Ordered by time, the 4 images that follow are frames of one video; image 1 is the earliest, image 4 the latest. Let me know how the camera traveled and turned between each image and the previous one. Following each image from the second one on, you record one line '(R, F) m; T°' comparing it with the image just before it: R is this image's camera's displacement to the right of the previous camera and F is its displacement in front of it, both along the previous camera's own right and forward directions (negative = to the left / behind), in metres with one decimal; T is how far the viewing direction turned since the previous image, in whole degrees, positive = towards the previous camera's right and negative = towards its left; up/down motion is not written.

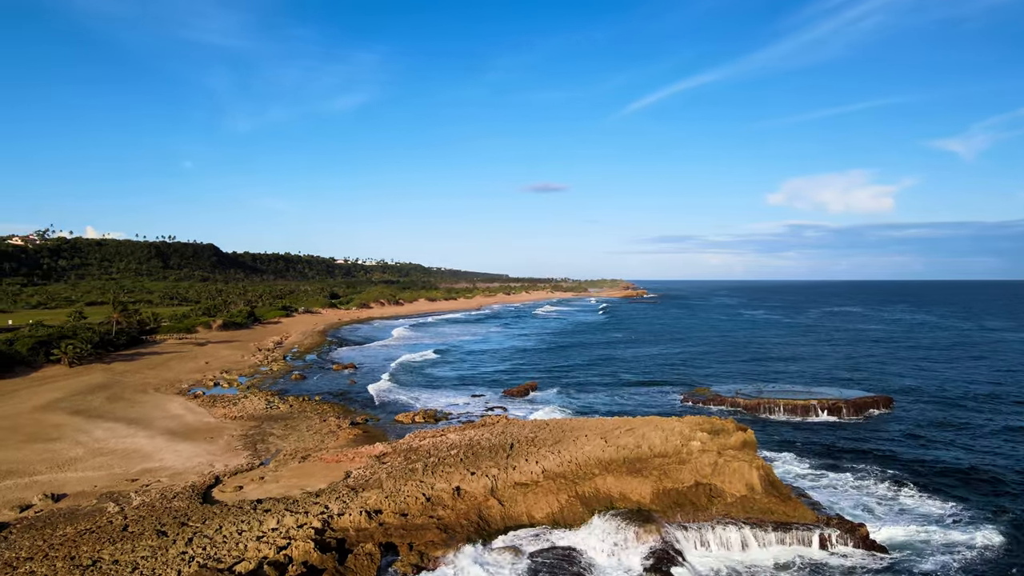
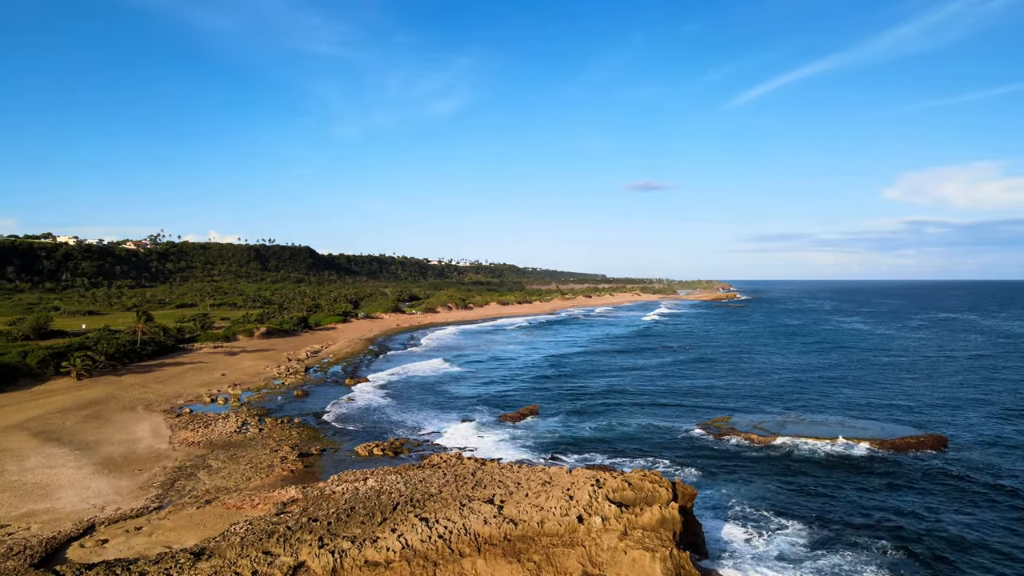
(+2.8, +1.5) m; -6°
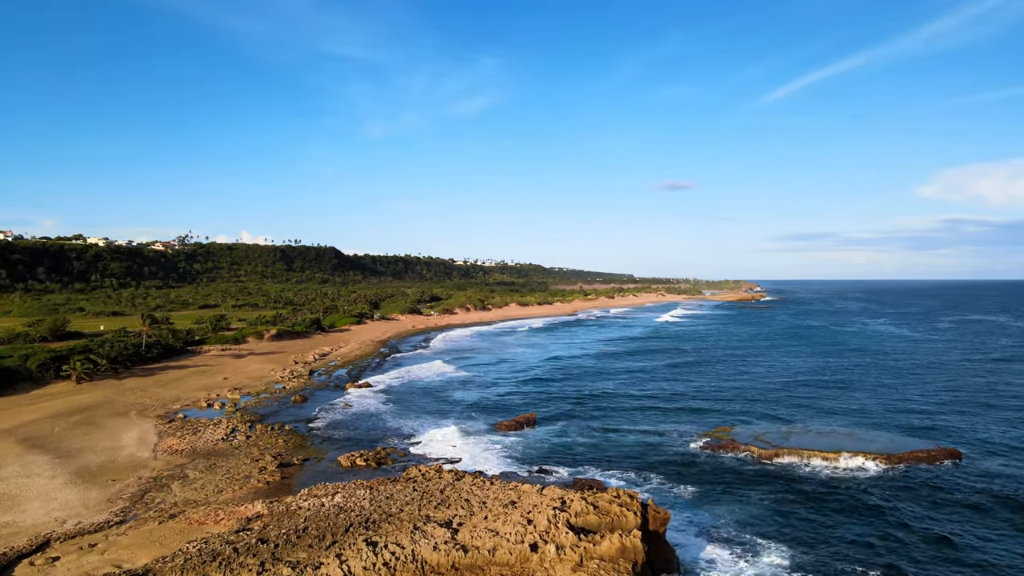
(+0.9, +0.4) m; -2°
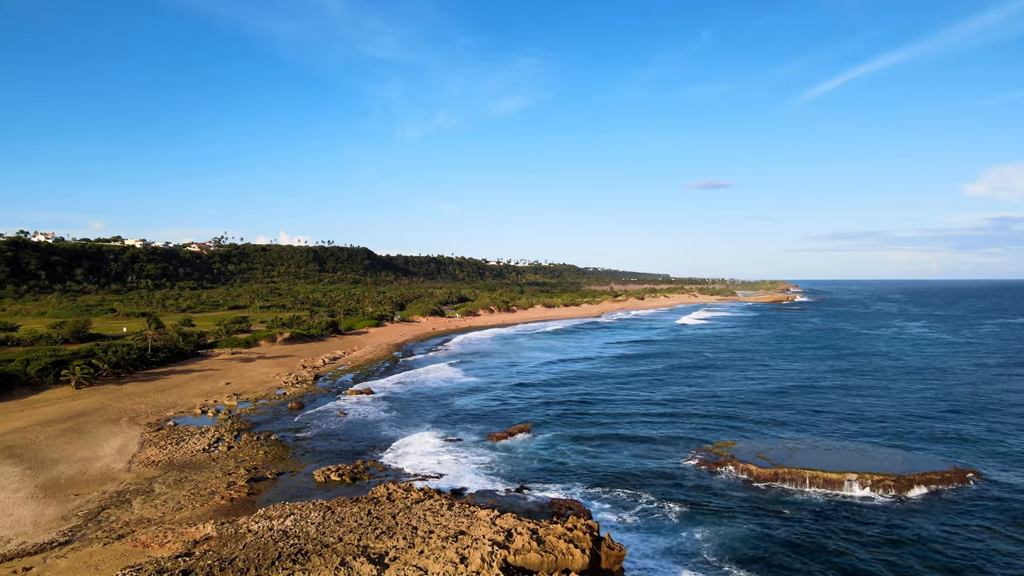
(+1.3, +0.6) m; -2°
